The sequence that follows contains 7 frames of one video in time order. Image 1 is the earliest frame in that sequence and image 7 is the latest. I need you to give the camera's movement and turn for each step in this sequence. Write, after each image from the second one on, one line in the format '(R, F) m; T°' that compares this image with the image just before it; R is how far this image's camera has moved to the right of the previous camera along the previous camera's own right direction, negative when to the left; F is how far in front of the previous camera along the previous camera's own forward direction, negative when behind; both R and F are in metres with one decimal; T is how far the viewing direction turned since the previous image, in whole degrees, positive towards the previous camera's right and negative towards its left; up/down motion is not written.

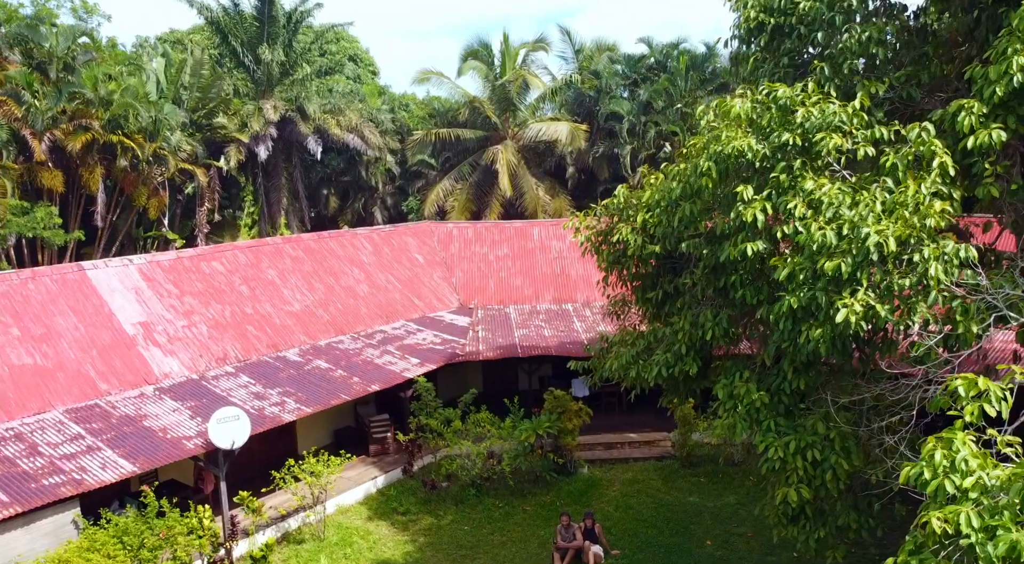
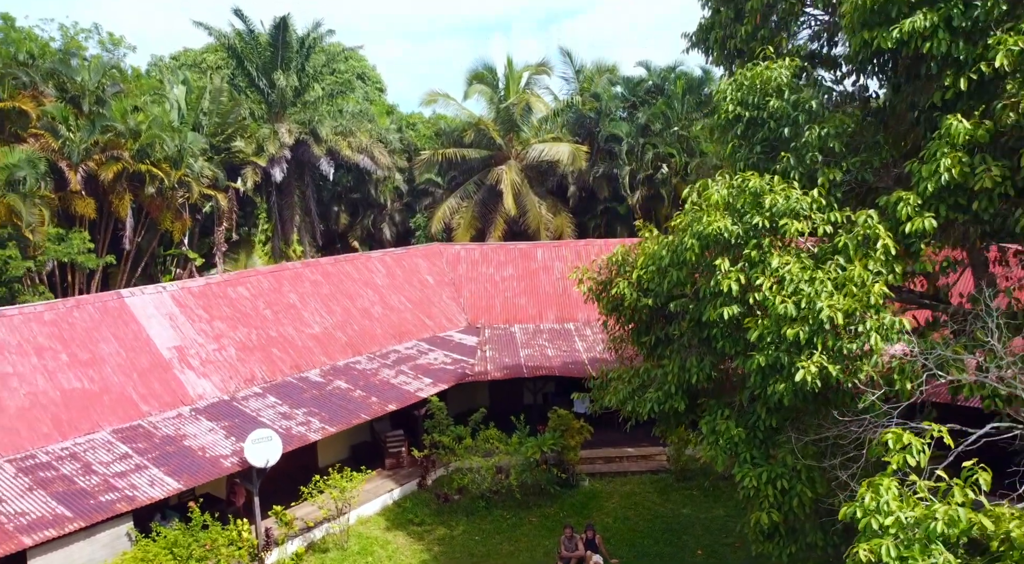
(-0.1, -1.0) m; 0°
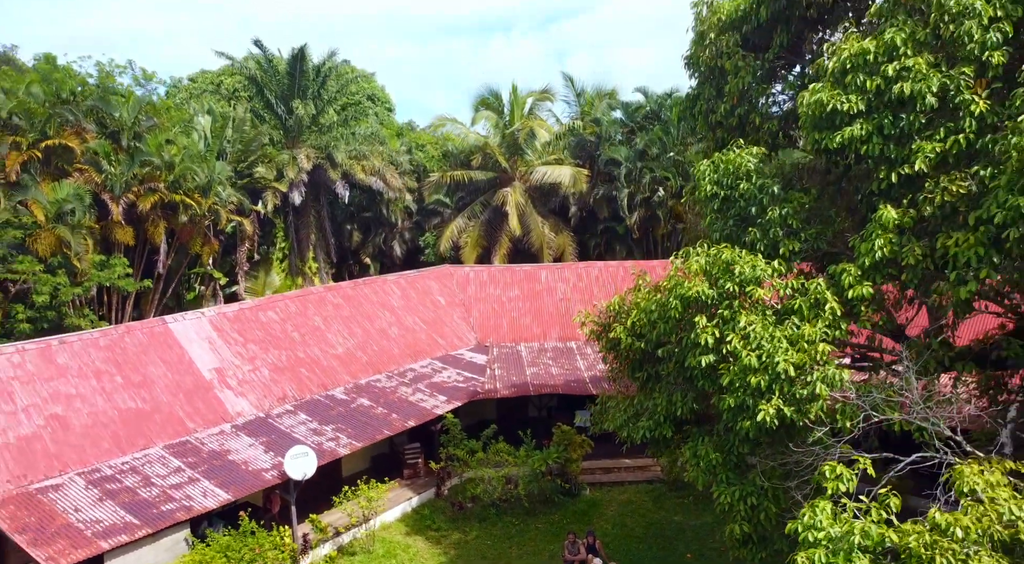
(-0.1, -1.4) m; 0°
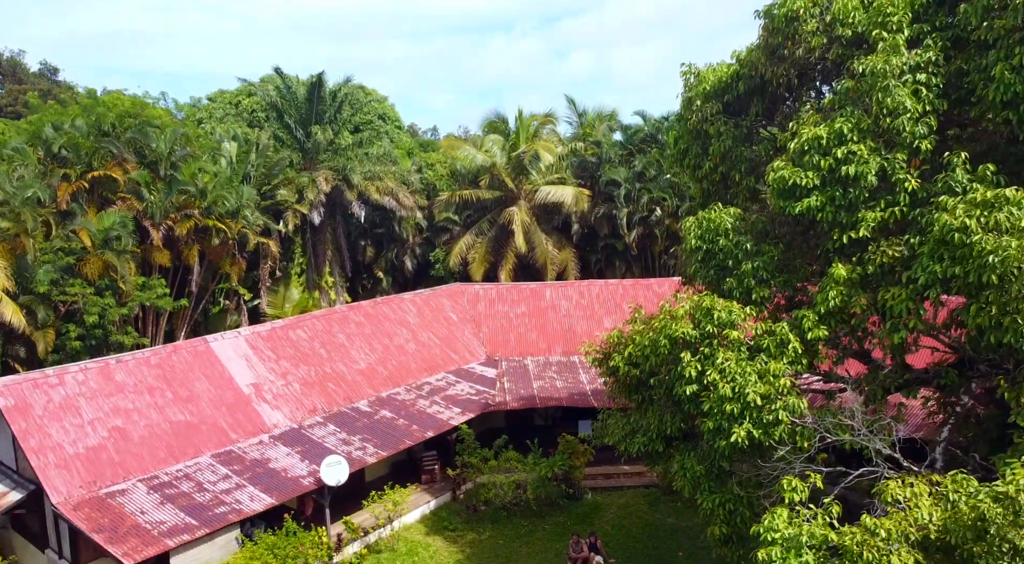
(-0.2, -1.5) m; 0°
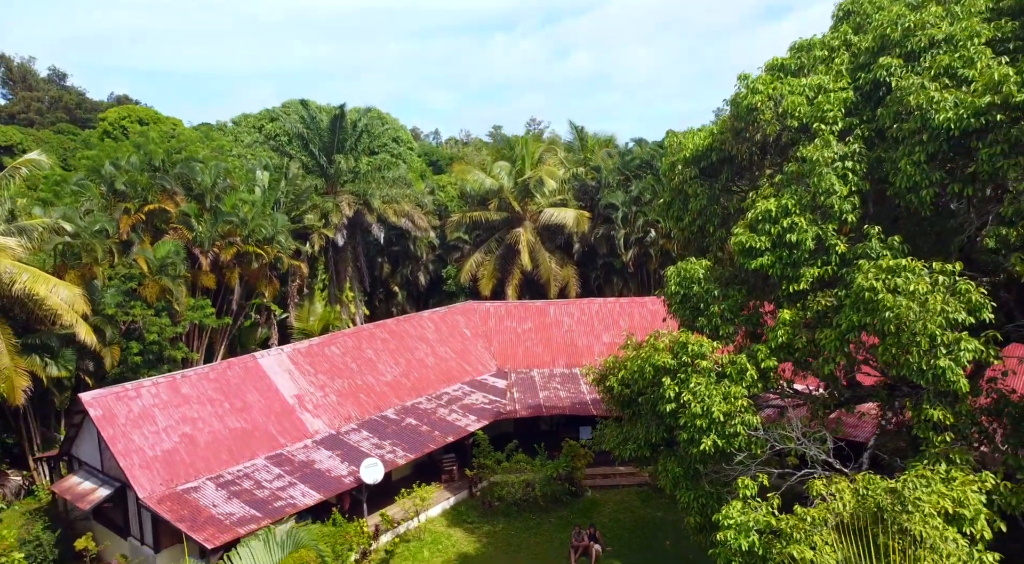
(-0.2, -2.4) m; 0°
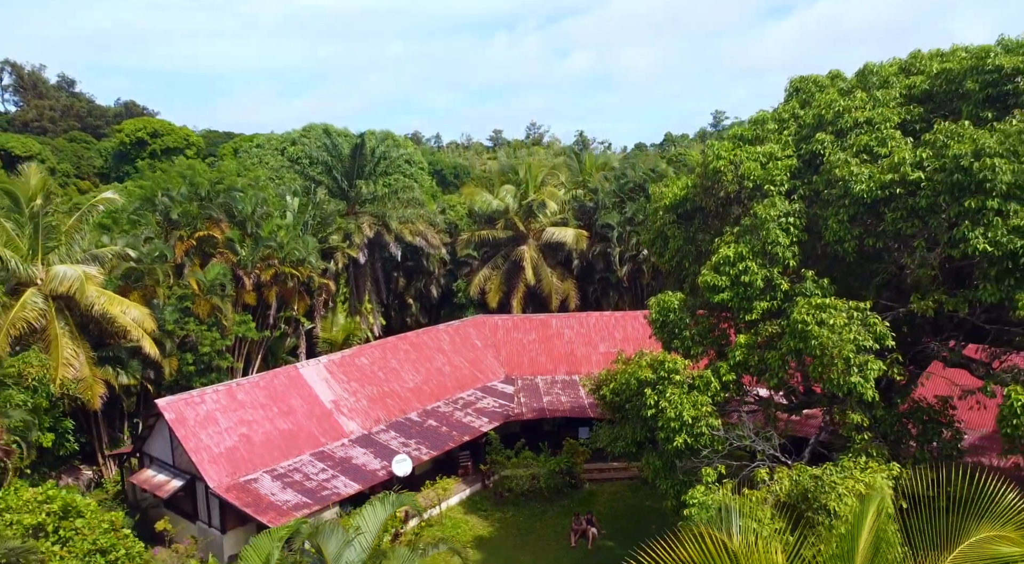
(-0.2, -2.9) m; 0°
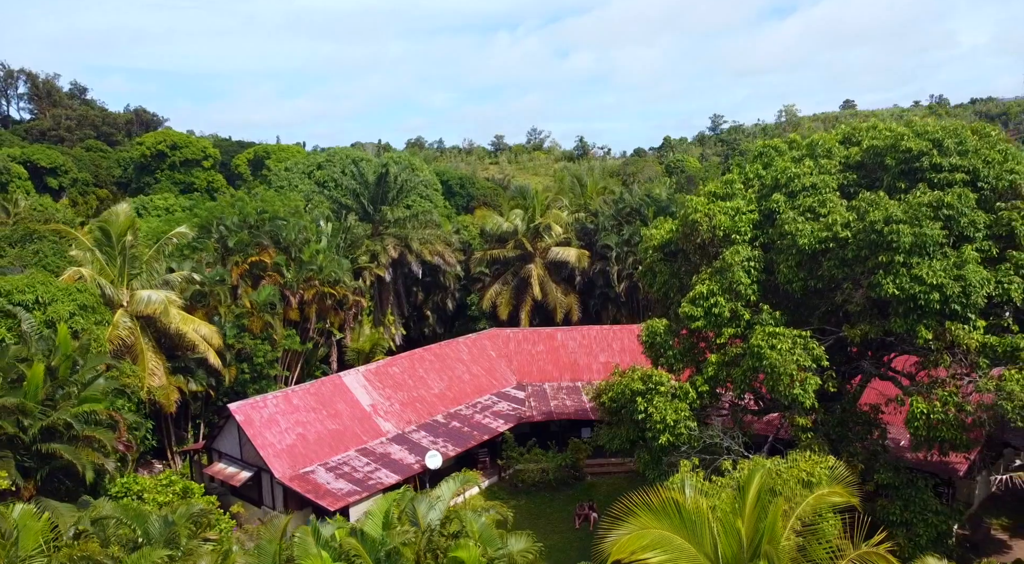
(-0.4, -3.6) m; 0°
